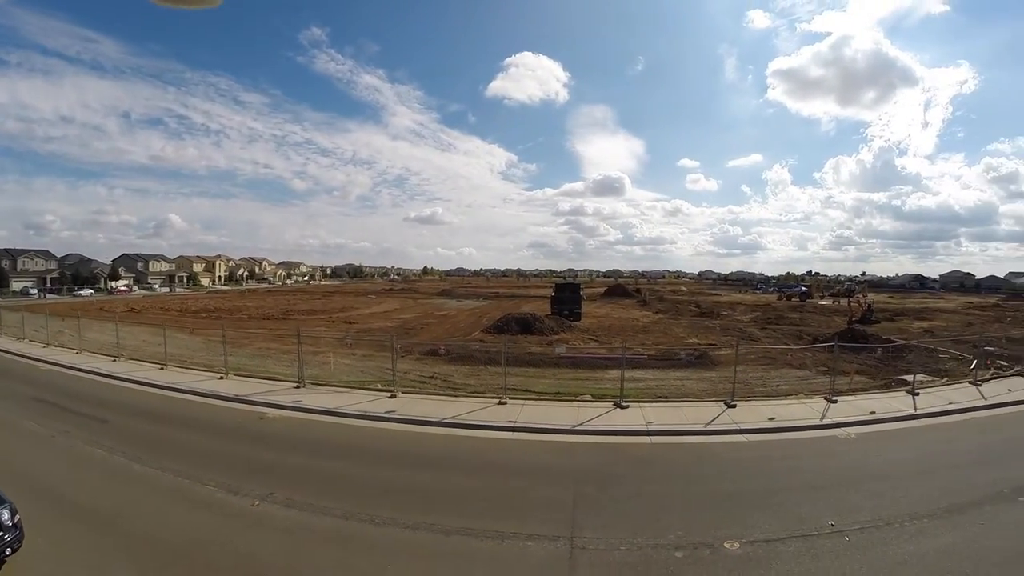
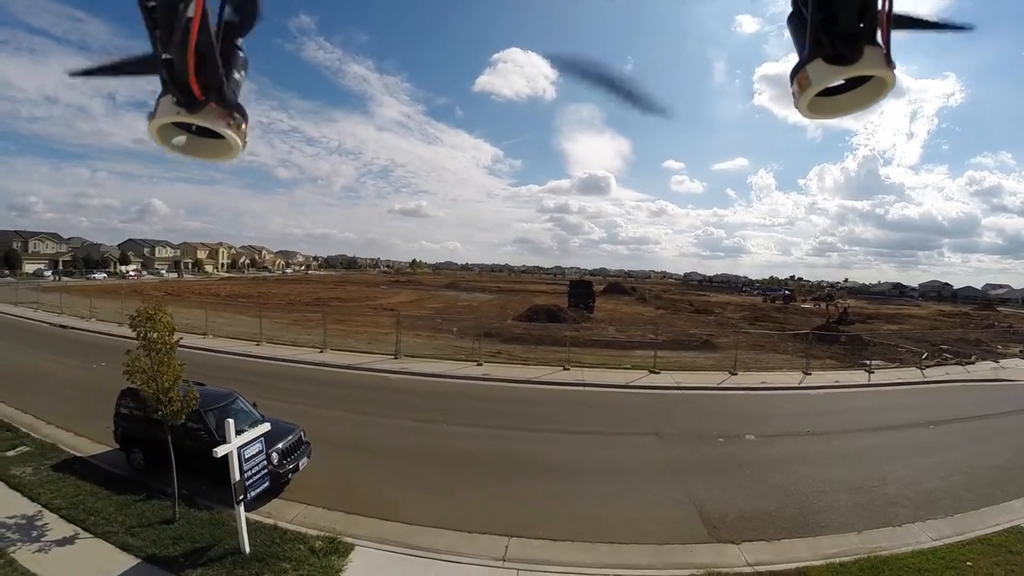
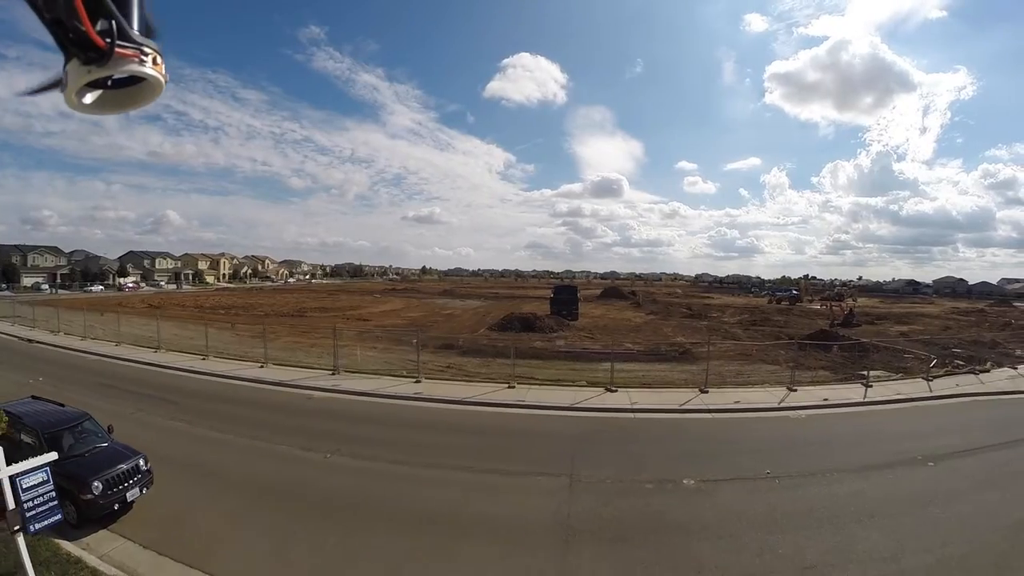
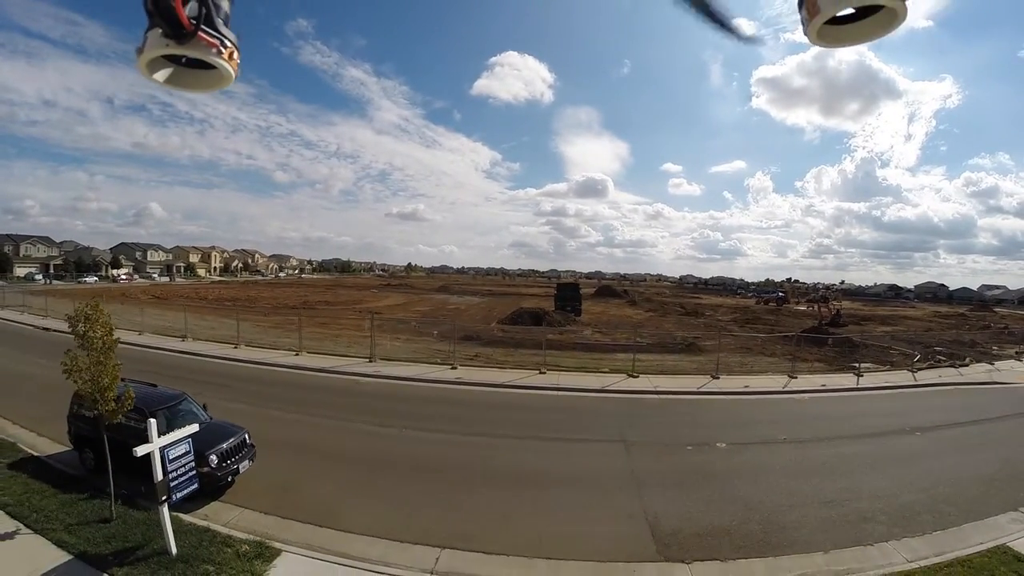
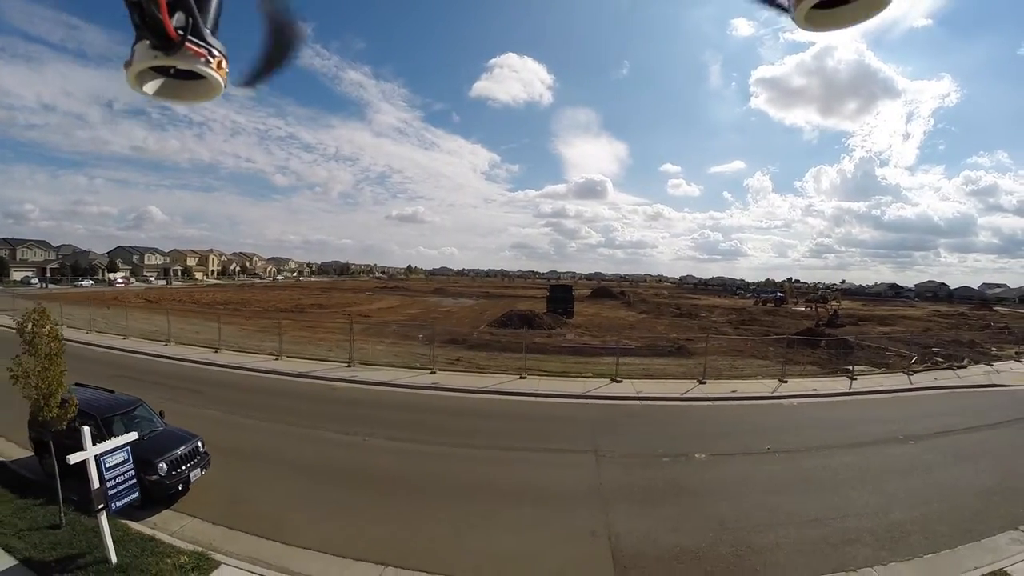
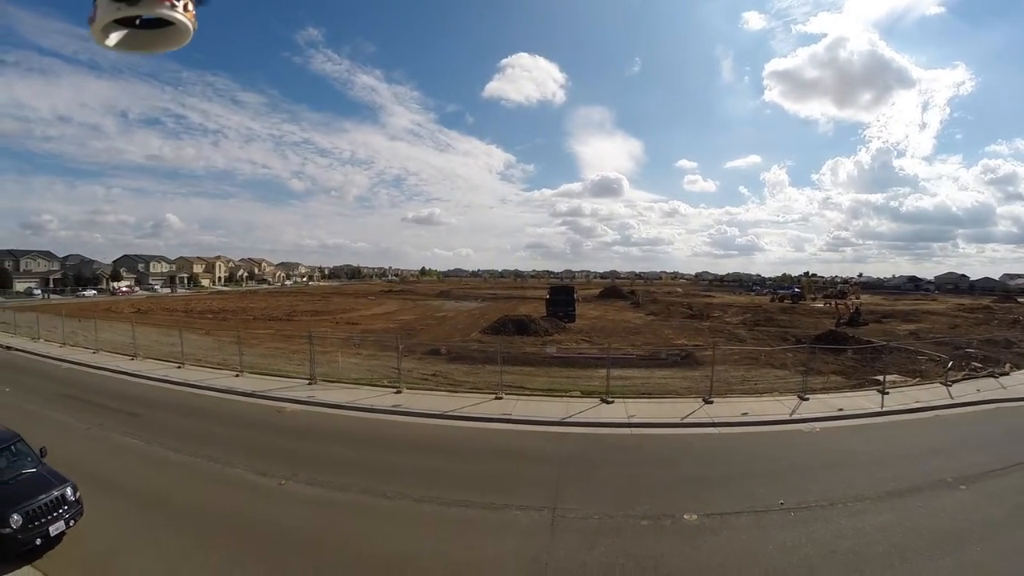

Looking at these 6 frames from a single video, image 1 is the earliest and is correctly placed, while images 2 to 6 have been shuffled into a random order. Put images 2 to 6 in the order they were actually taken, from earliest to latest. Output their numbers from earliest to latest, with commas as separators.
6, 3, 5, 4, 2
